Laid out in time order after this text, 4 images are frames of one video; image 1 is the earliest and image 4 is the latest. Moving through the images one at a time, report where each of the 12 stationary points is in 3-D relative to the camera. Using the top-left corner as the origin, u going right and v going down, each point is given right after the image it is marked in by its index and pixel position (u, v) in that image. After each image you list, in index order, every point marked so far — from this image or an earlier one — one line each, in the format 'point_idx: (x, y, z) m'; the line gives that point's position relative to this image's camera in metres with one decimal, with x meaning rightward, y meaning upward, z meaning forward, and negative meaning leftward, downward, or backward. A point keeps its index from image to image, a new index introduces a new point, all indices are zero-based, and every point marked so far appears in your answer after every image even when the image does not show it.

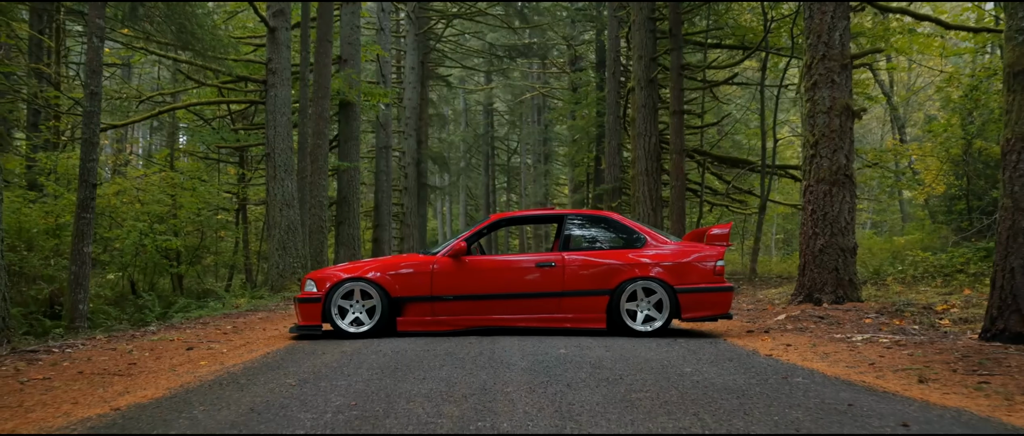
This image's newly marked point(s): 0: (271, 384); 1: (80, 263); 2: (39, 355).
0: (-1.4, -1.0, +3.5) m
1: (-7.0, -0.7, +9.7) m
2: (-4.0, -1.2, +5.2) m
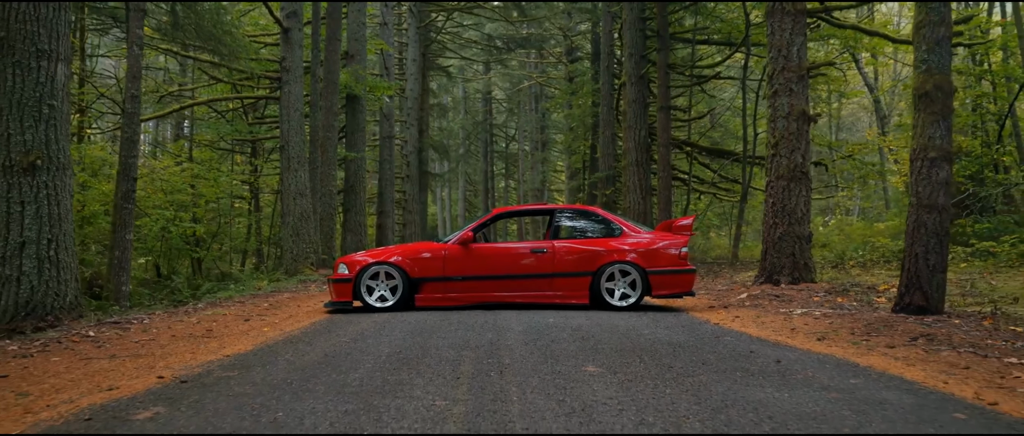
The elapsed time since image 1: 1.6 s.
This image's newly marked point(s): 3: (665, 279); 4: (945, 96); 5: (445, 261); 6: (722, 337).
0: (-1.4, -0.9, +4.7) m
1: (-7.0, -0.5, +10.9) m
2: (-4.0, -1.1, +6.3) m
3: (+1.7, -0.7, +7.0) m
4: (+4.2, +1.2, +5.9) m
5: (-0.8, -0.5, +7.0) m
6: (+1.7, -0.9, +4.8) m
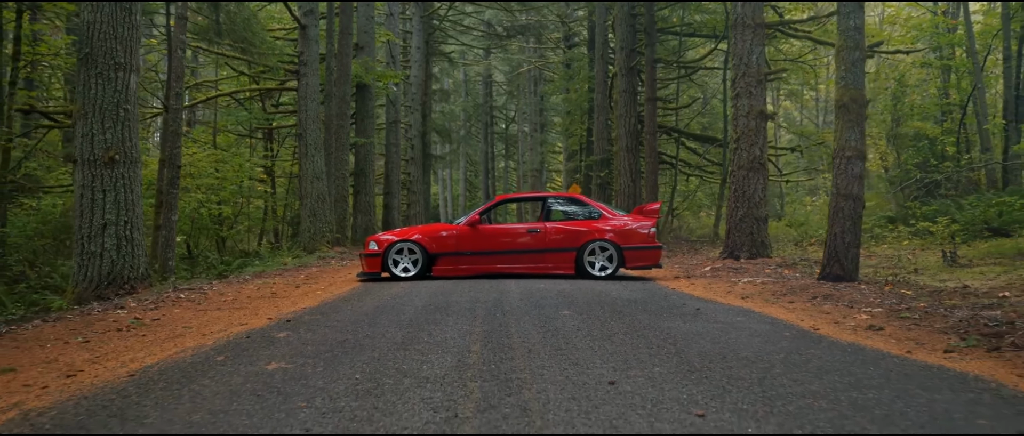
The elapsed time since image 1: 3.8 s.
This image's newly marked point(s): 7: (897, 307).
0: (-1.4, -0.8, +6.2) m
1: (-7.0, -0.2, +12.4) m
2: (-4.0, -1.0, +7.9) m
3: (+1.7, -0.5, +8.5) m
4: (+4.2, +1.3, +7.4) m
5: (-0.8, -0.3, +8.5) m
6: (+1.6, -0.8, +6.4) m
7: (+3.6, -0.8, +5.7) m
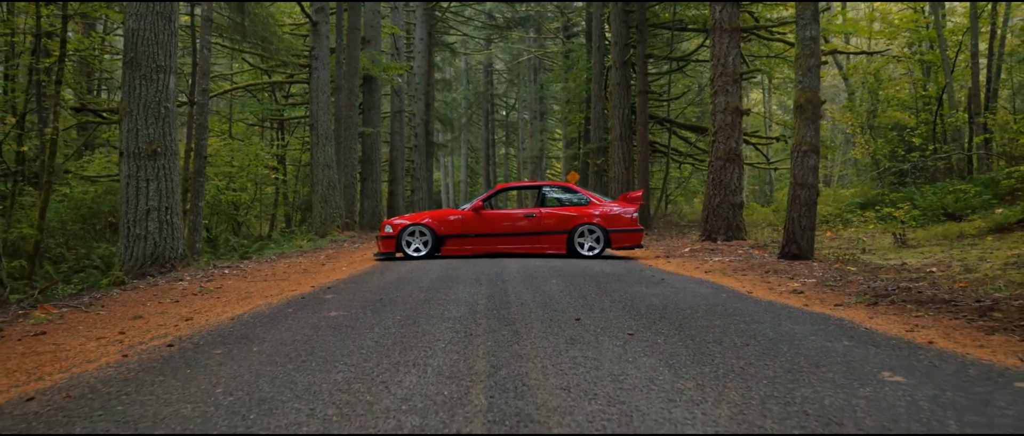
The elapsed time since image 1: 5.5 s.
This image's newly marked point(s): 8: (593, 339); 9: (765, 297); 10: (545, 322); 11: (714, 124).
0: (-1.4, -0.7, +7.4) m
1: (-7.0, +0.1, +13.5) m
2: (-4.1, -0.8, +9.0) m
3: (+1.7, -0.3, +9.6) m
4: (+4.2, +1.5, +8.5) m
5: (-0.8, -0.1, +9.7) m
6: (+1.6, -0.6, +7.5) m
7: (+3.6, -0.7, +6.8) m
8: (+0.4, -0.6, +3.2) m
9: (+2.1, -0.7, +5.1) m
10: (+0.2, -0.6, +3.7) m
11: (+3.9, +1.8, +11.6) m
